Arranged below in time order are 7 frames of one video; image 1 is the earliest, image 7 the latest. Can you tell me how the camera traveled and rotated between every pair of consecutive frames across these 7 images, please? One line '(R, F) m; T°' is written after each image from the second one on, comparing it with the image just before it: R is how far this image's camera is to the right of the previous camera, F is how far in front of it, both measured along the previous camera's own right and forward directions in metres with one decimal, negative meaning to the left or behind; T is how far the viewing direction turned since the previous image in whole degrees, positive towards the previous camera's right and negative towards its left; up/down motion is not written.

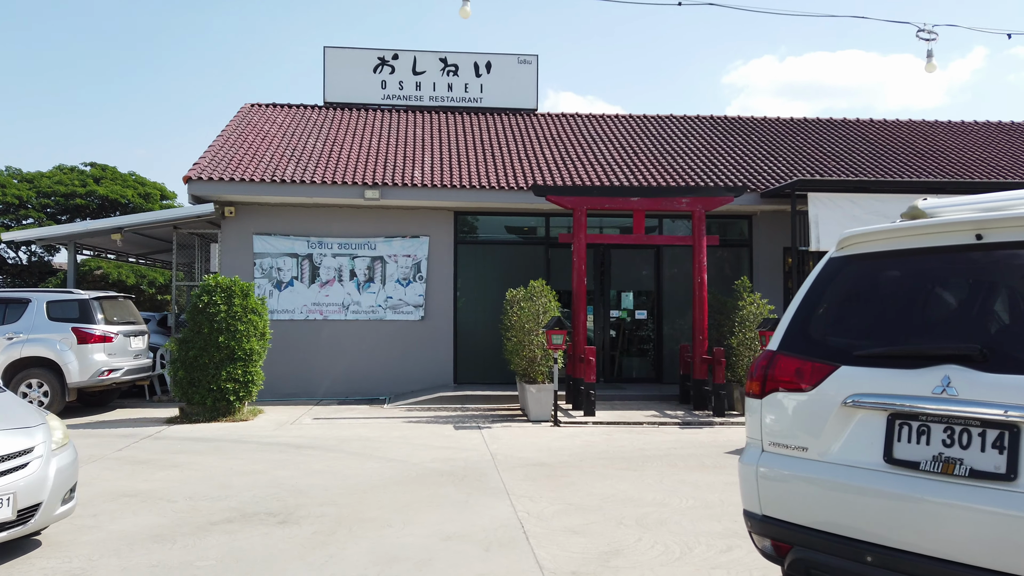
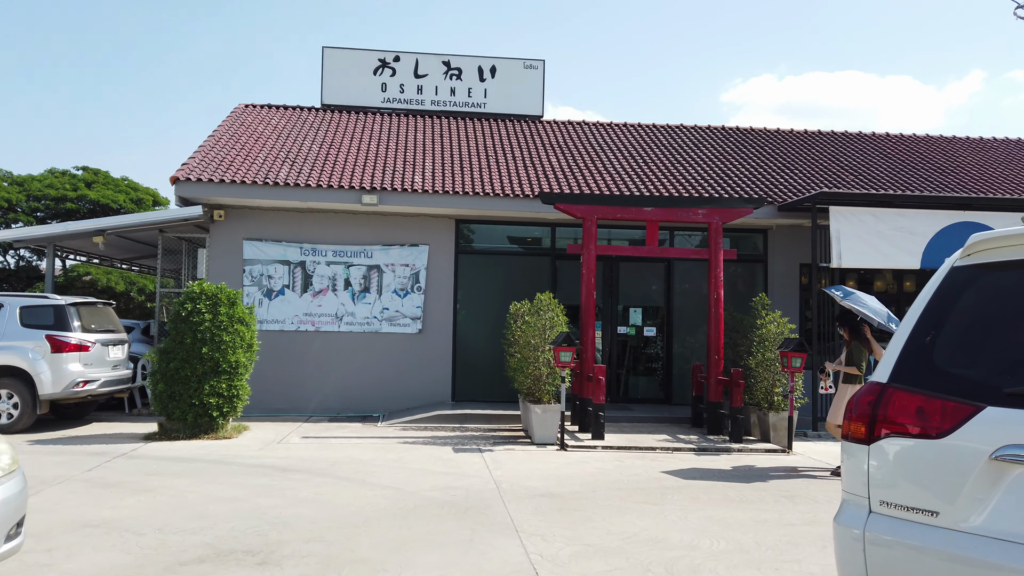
(-0.1, +0.6) m; 0°
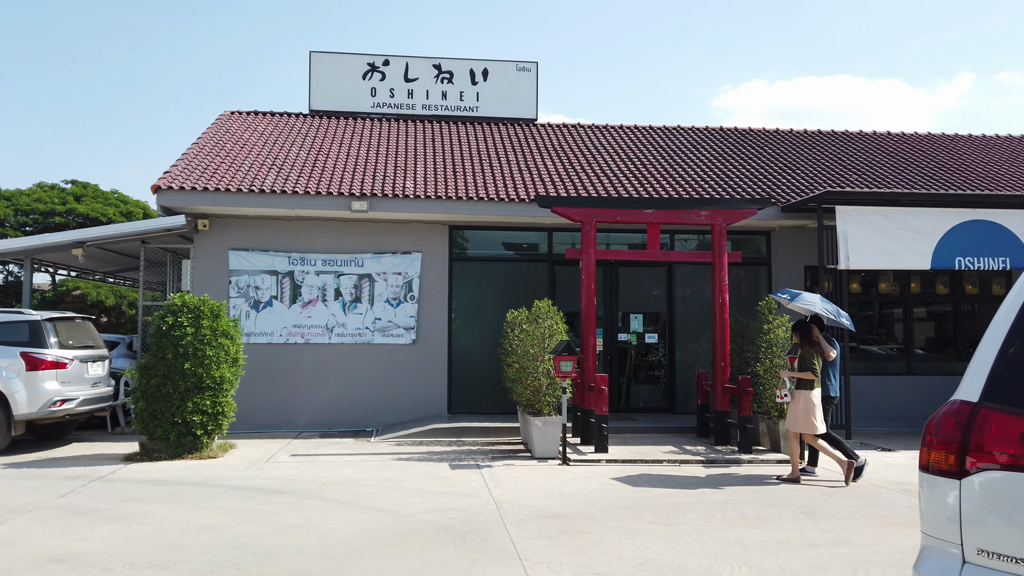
(0.0, +0.4) m; 0°
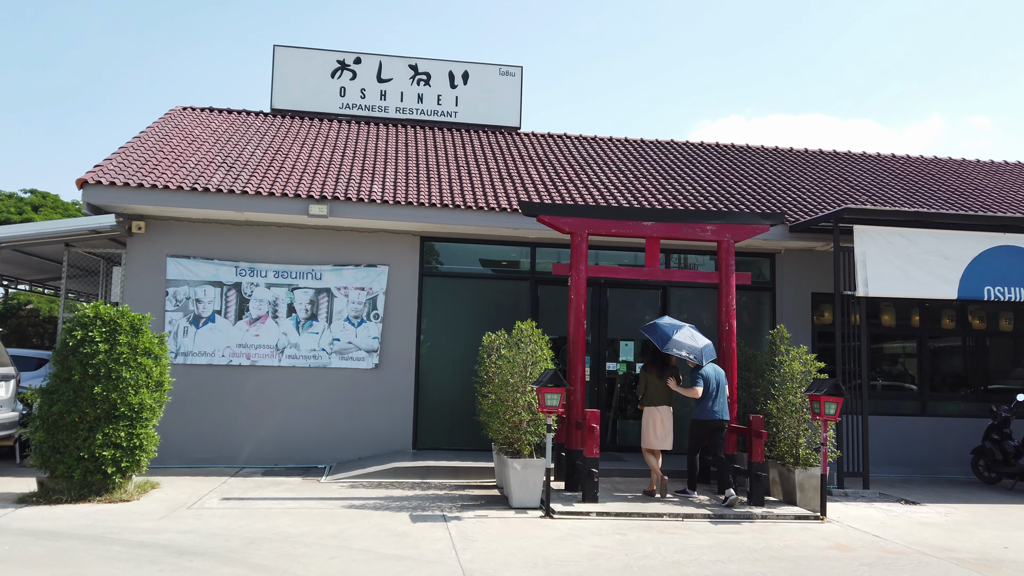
(0.0, +1.3) m; +2°
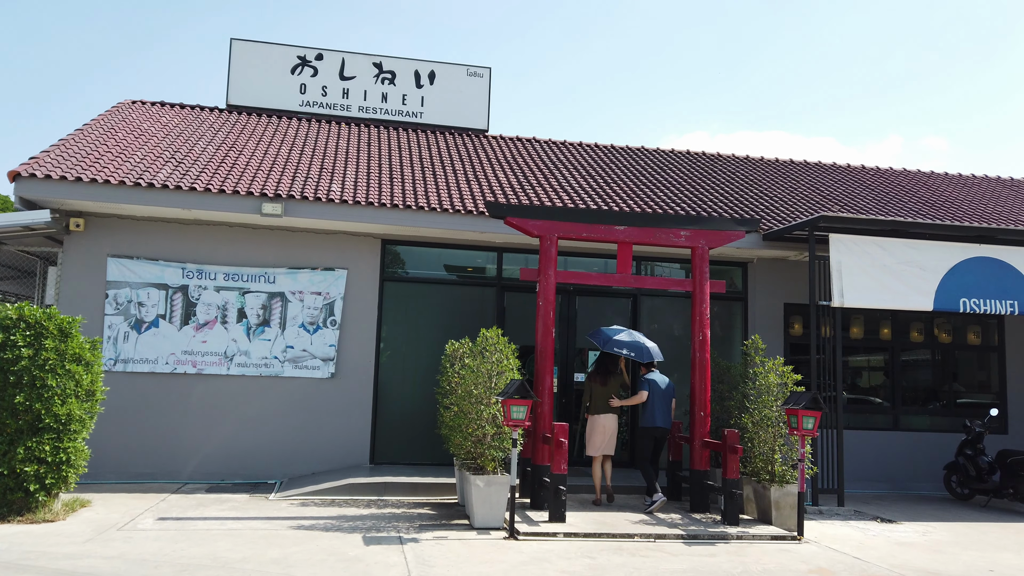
(0.0, +0.4) m; +3°
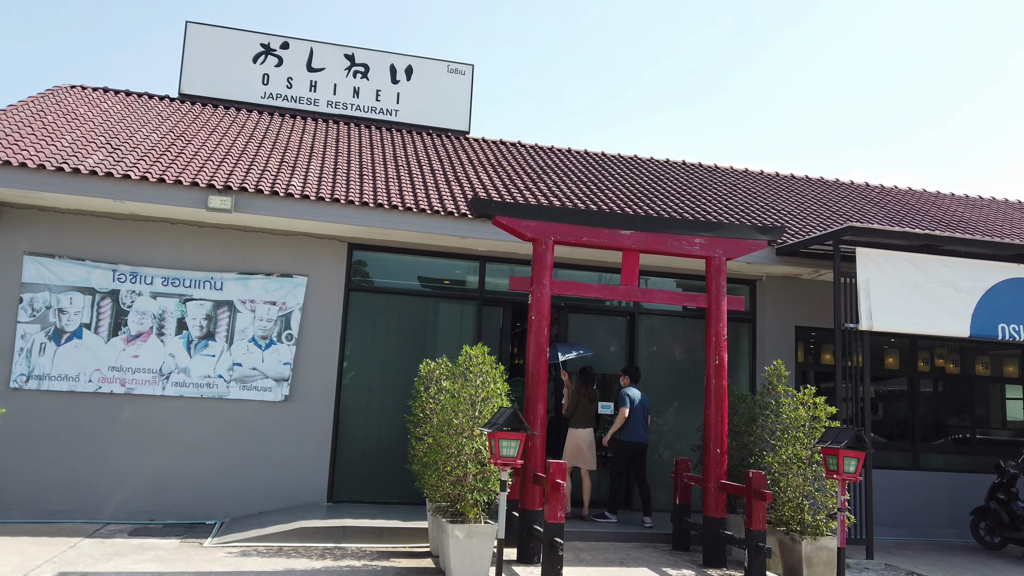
(-0.2, +1.2) m; +2°
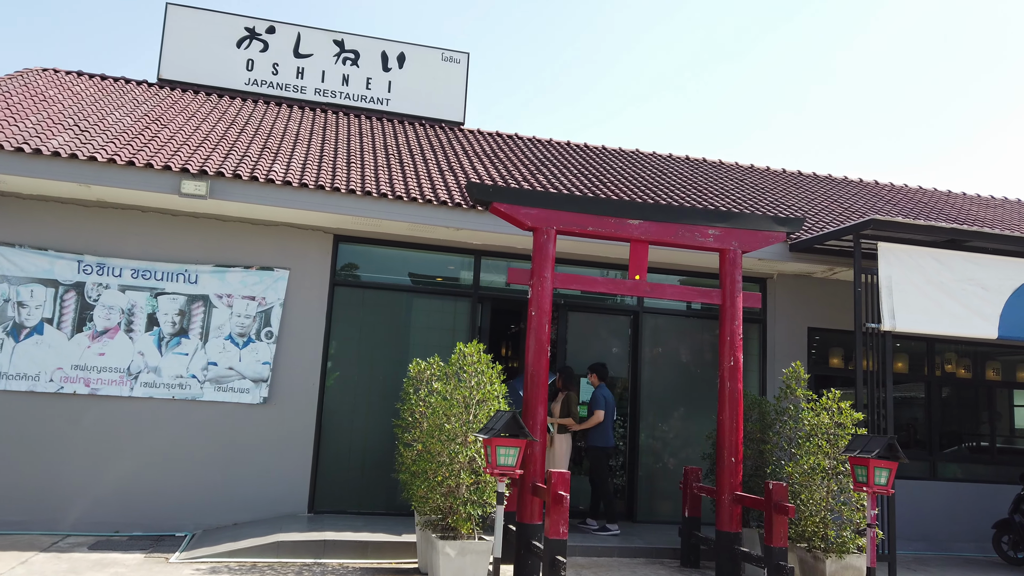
(0.0, +0.6) m; +1°
